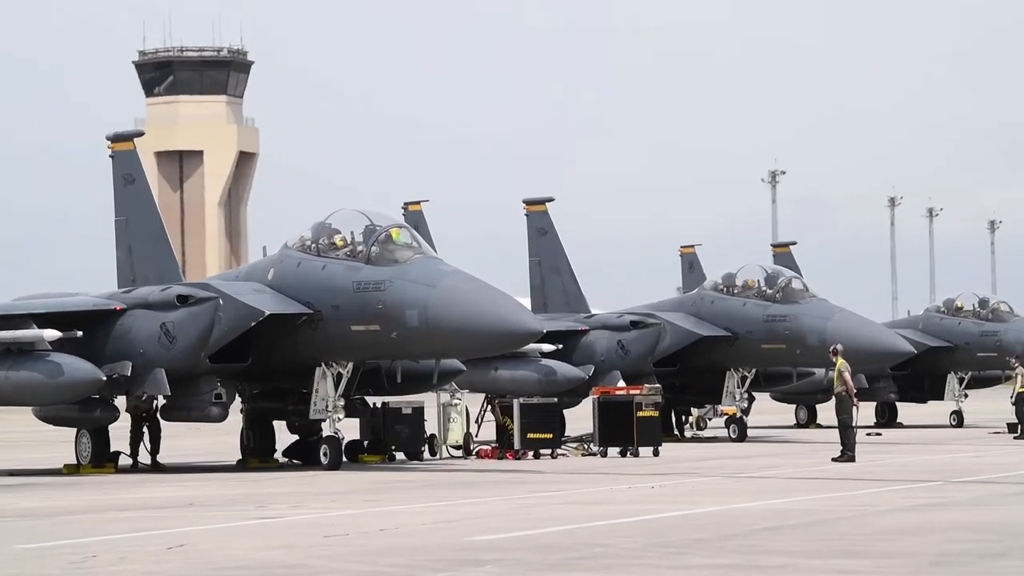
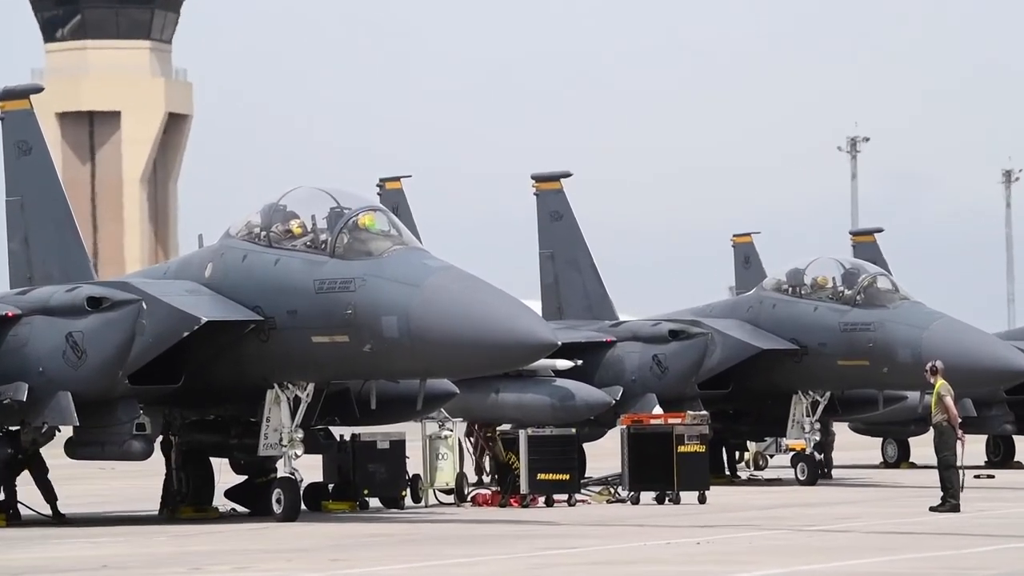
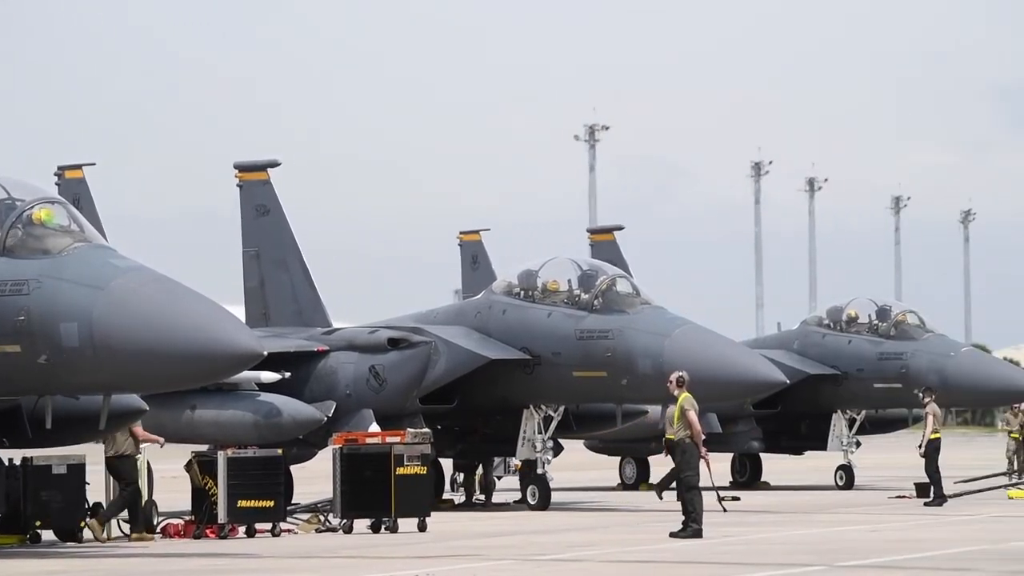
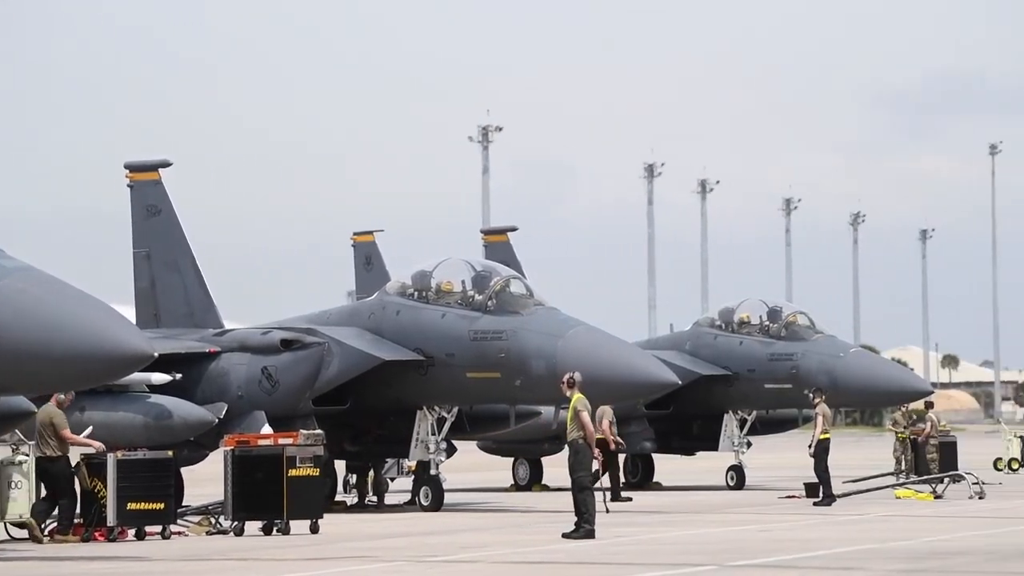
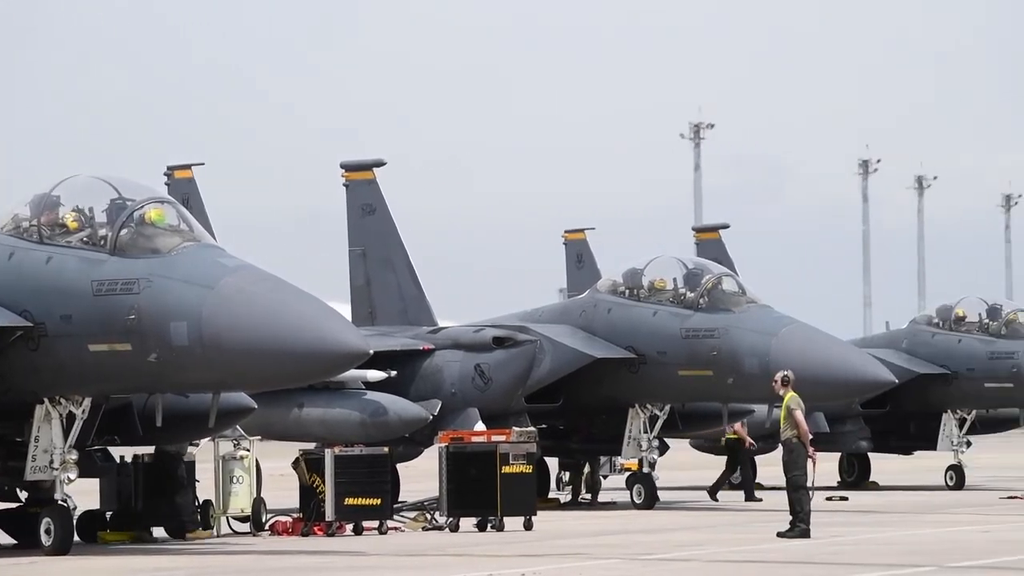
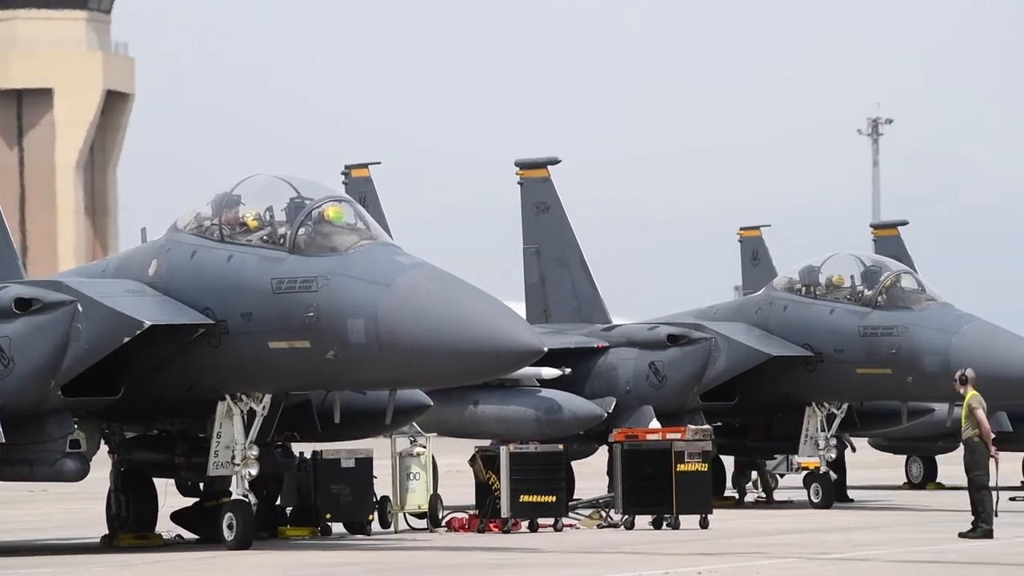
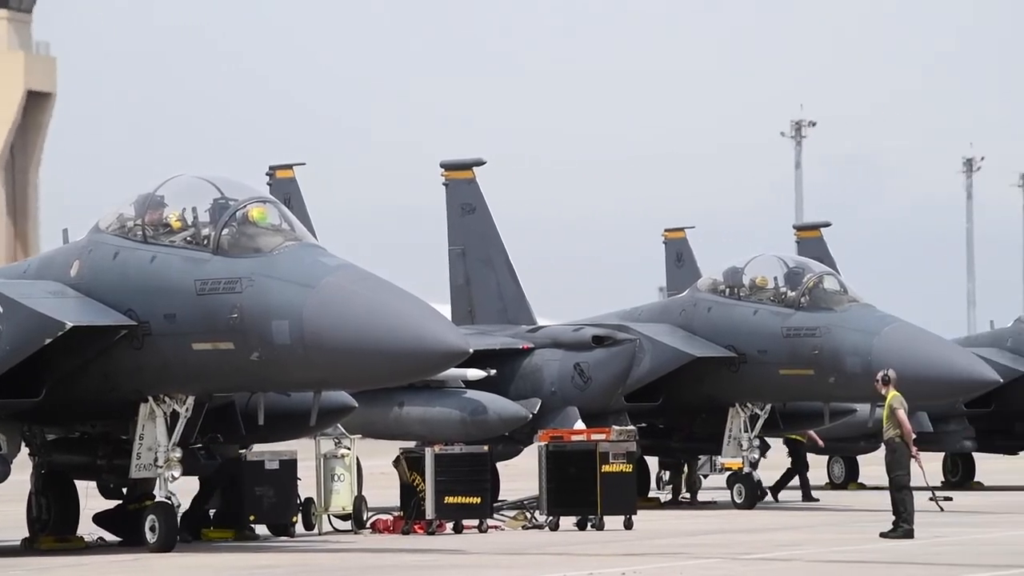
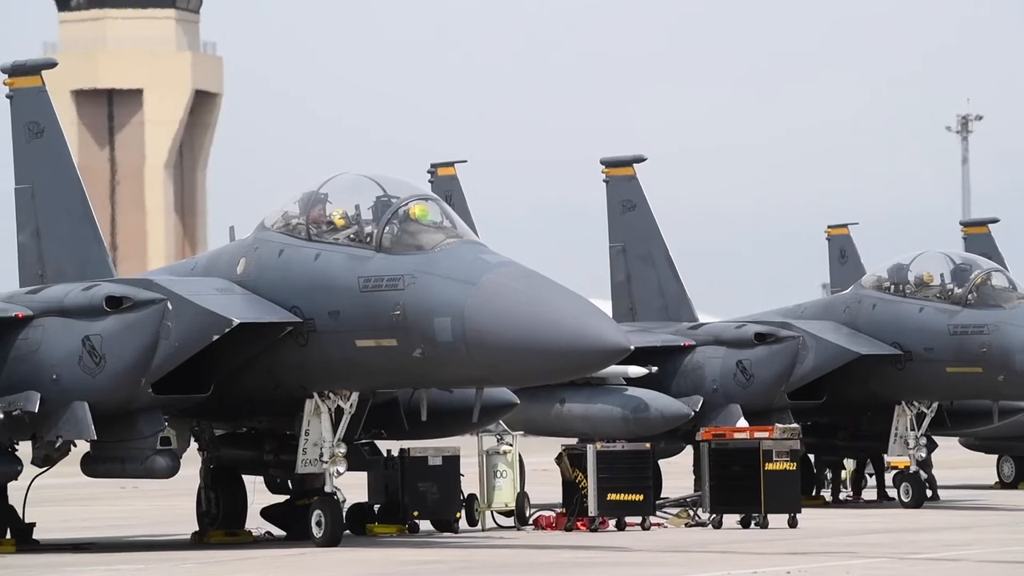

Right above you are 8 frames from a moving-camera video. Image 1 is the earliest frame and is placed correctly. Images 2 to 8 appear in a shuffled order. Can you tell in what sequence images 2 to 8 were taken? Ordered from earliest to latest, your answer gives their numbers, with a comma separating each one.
2, 8, 6, 7, 5, 3, 4
